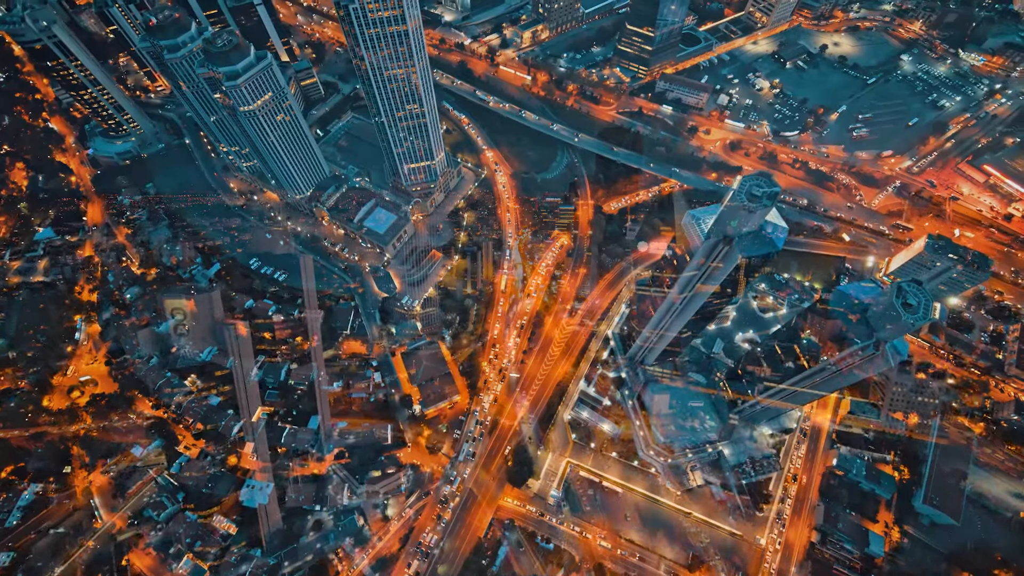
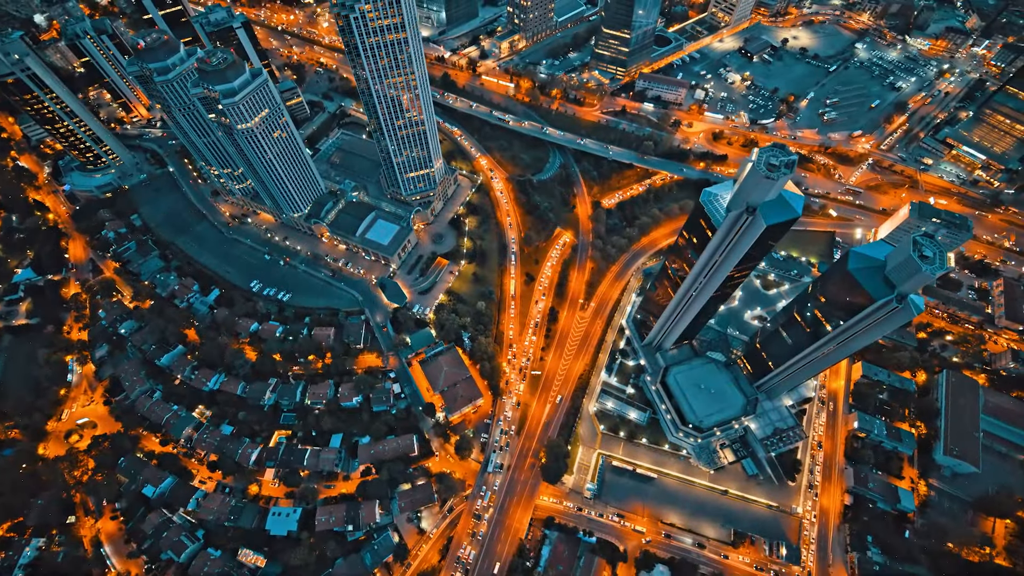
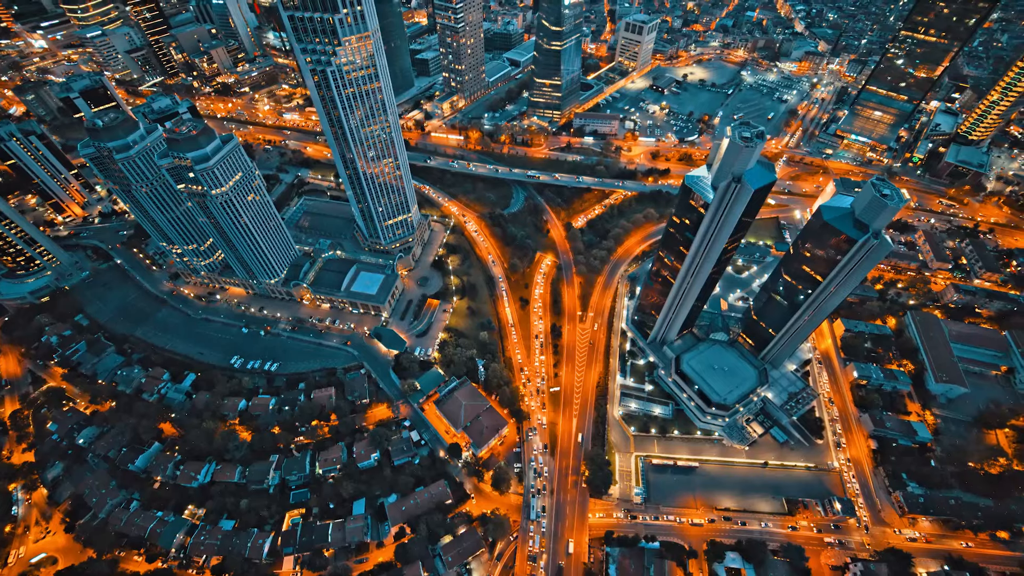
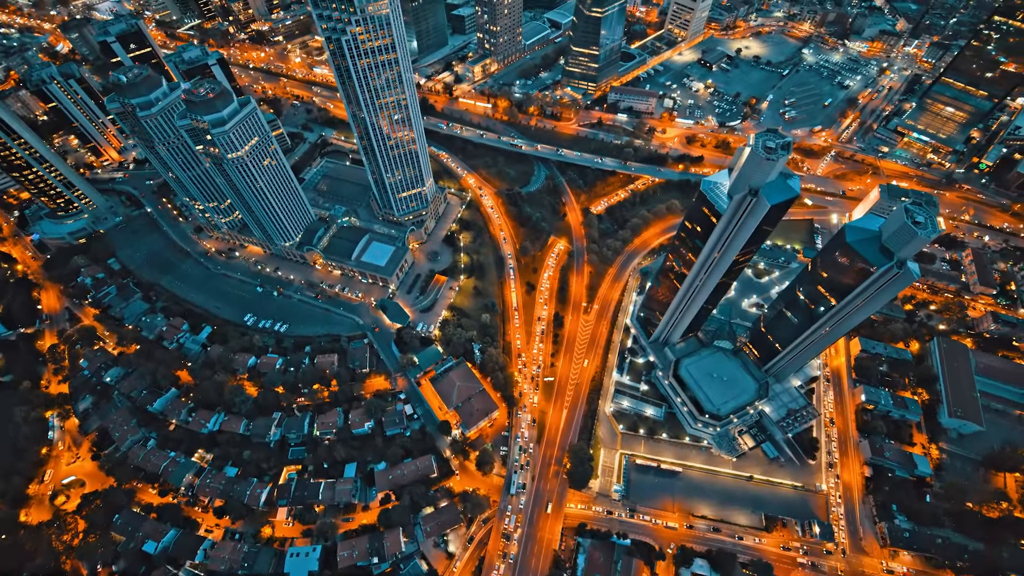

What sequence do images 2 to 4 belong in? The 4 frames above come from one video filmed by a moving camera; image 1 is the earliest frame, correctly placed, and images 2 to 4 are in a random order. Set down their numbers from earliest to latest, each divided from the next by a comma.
2, 4, 3
